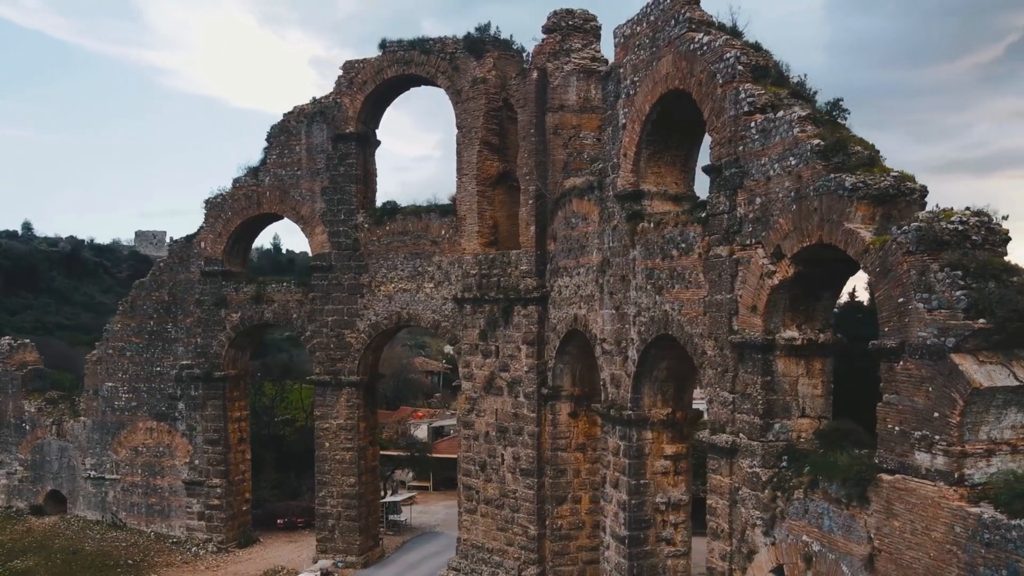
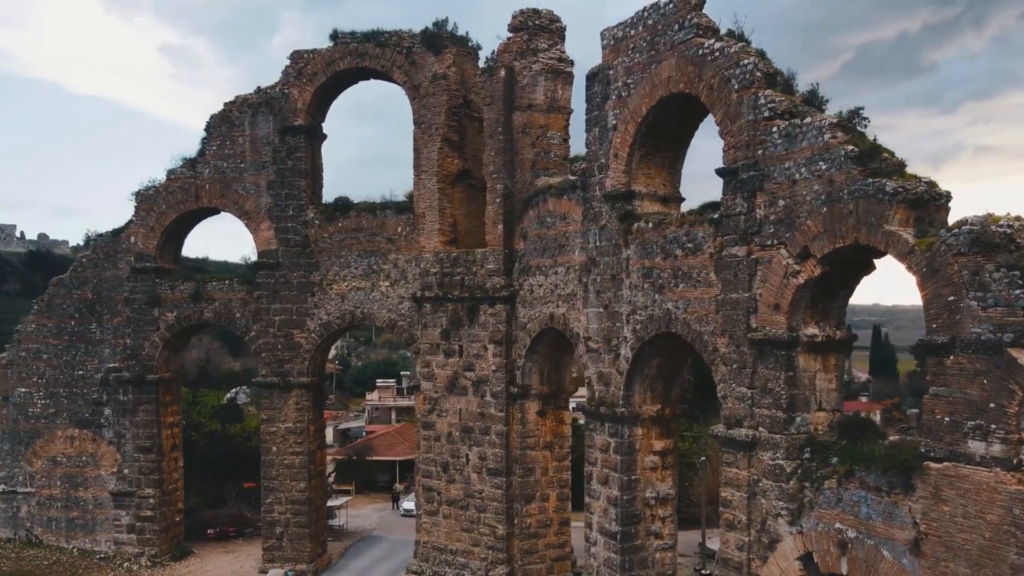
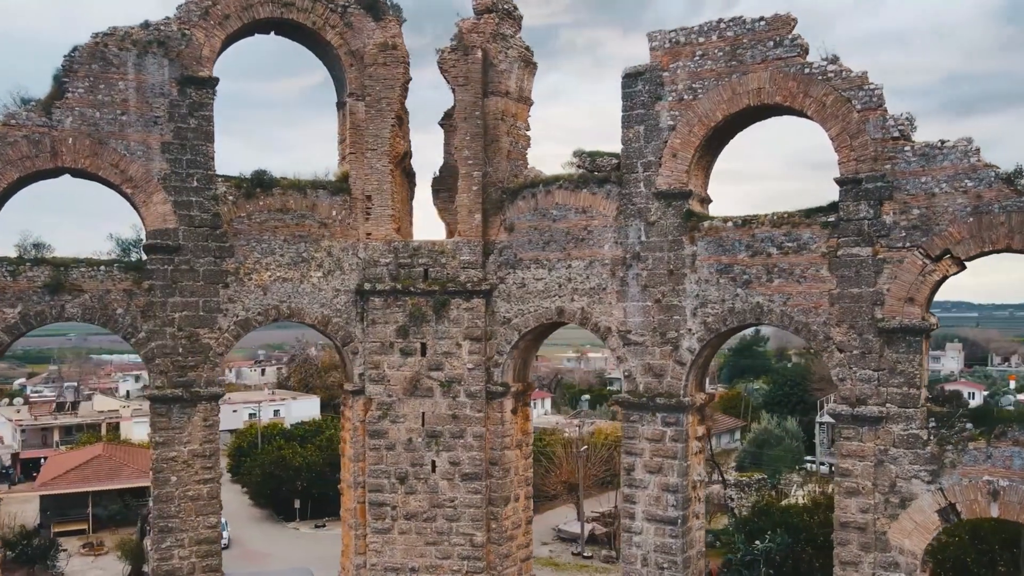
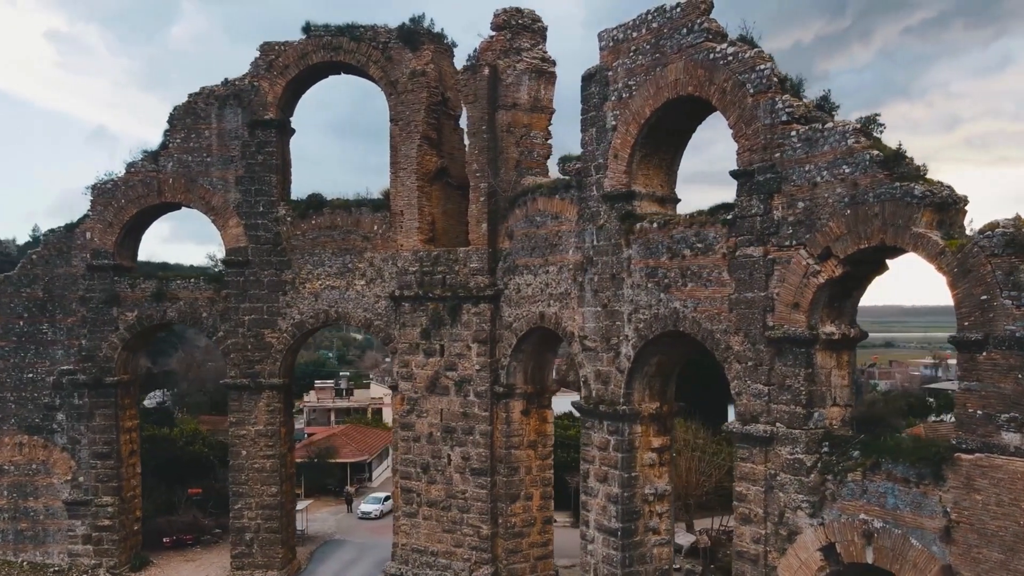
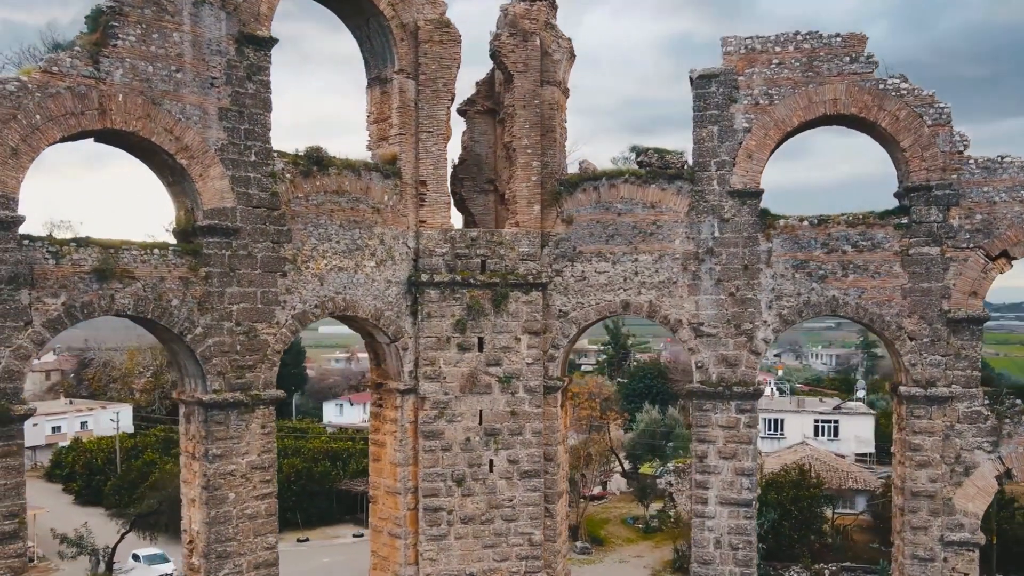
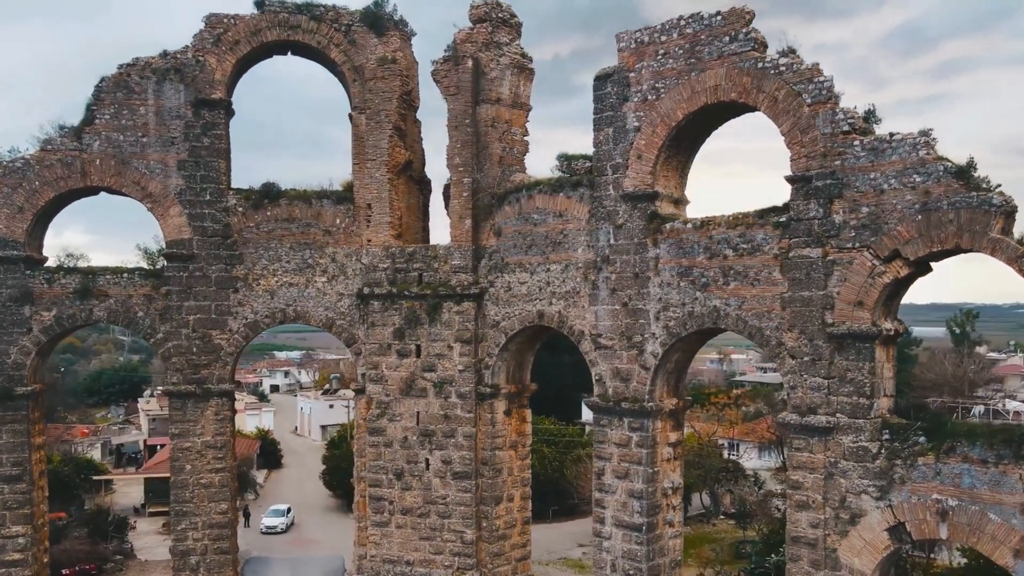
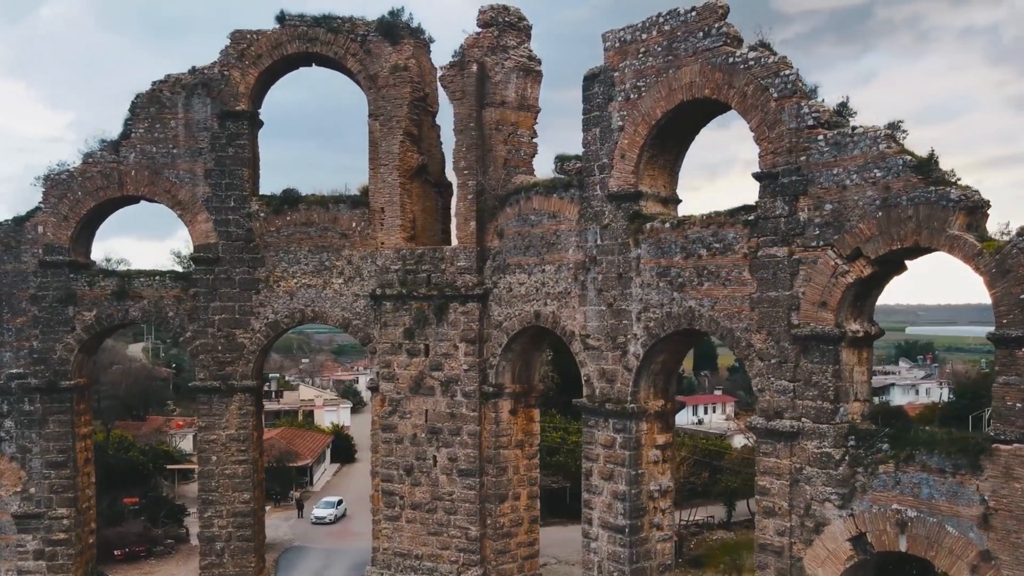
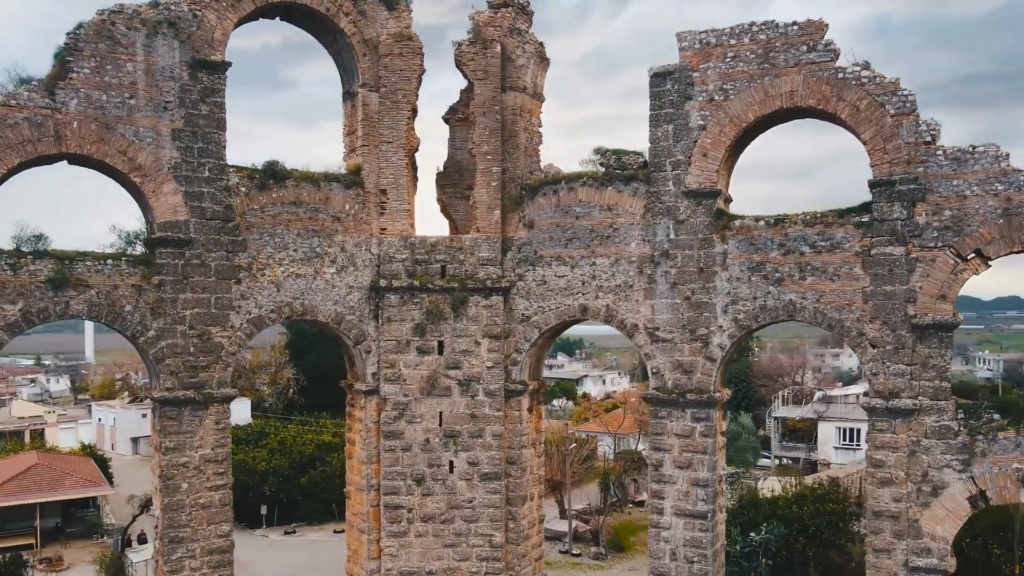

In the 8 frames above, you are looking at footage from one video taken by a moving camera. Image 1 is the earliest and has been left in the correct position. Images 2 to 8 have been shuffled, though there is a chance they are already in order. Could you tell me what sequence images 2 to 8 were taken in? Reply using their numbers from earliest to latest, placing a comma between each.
2, 4, 7, 6, 3, 8, 5
